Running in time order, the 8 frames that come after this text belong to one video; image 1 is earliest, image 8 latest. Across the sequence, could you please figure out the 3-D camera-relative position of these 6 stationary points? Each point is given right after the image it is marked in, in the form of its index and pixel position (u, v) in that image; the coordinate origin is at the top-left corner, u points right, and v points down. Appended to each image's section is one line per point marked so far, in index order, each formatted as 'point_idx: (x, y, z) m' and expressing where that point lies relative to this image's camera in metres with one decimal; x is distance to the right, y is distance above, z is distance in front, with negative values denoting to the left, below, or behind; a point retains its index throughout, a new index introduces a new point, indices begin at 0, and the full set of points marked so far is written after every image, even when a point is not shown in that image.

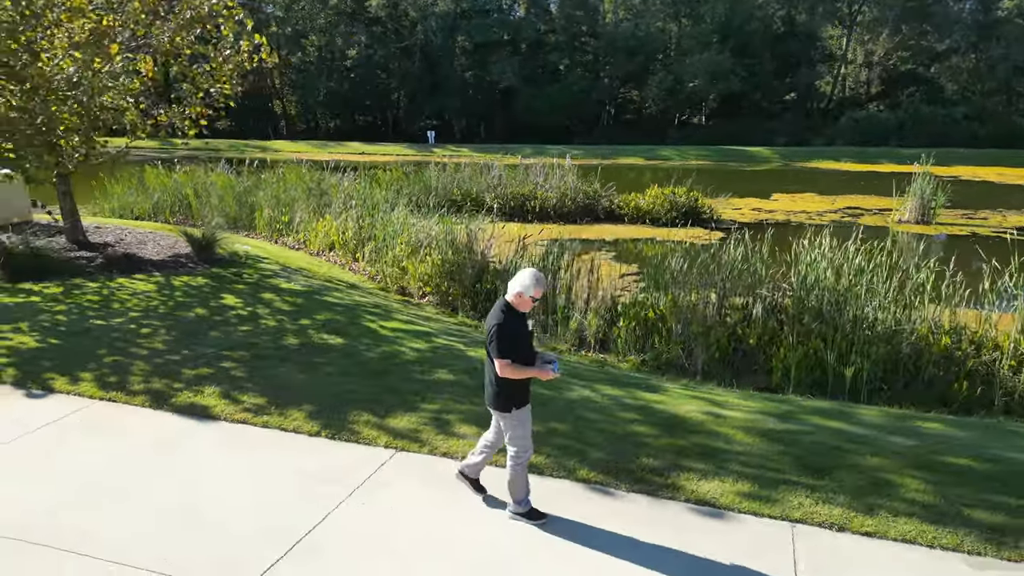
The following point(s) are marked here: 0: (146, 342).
0: (-3.2, -0.5, +6.5) m
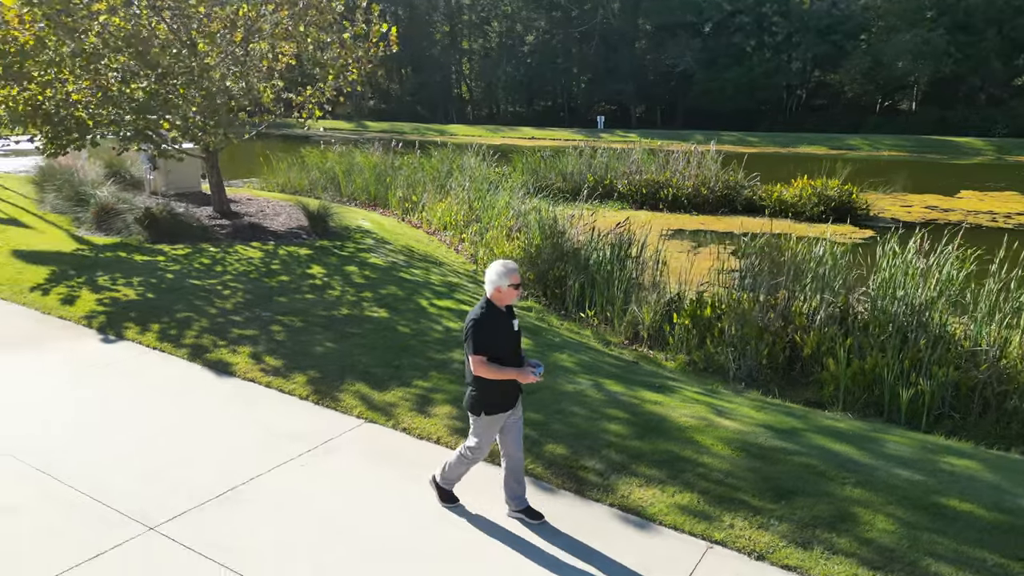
0: (-2.9, -0.1, +7.3) m
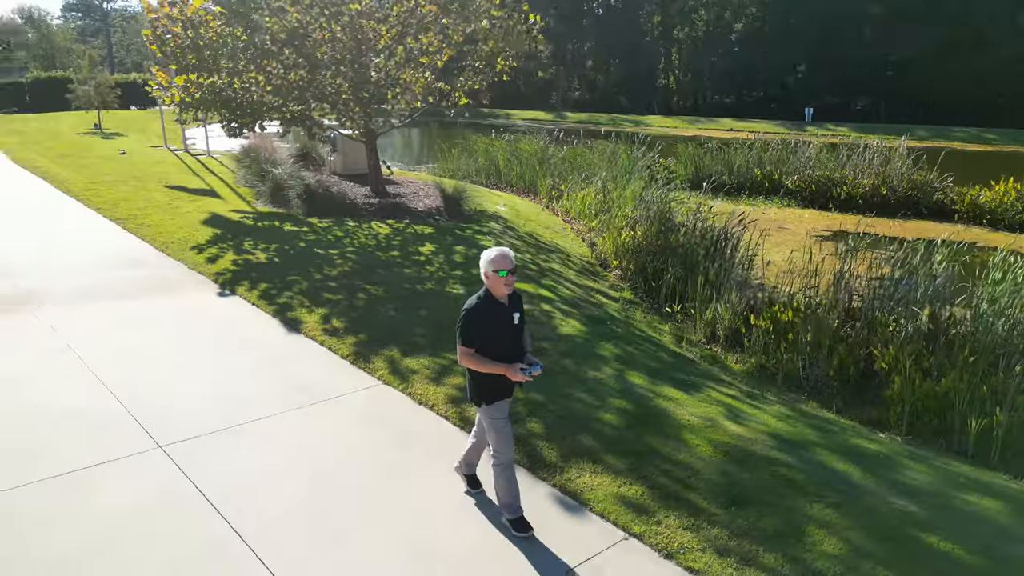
0: (-2.0, +0.2, +8.1) m
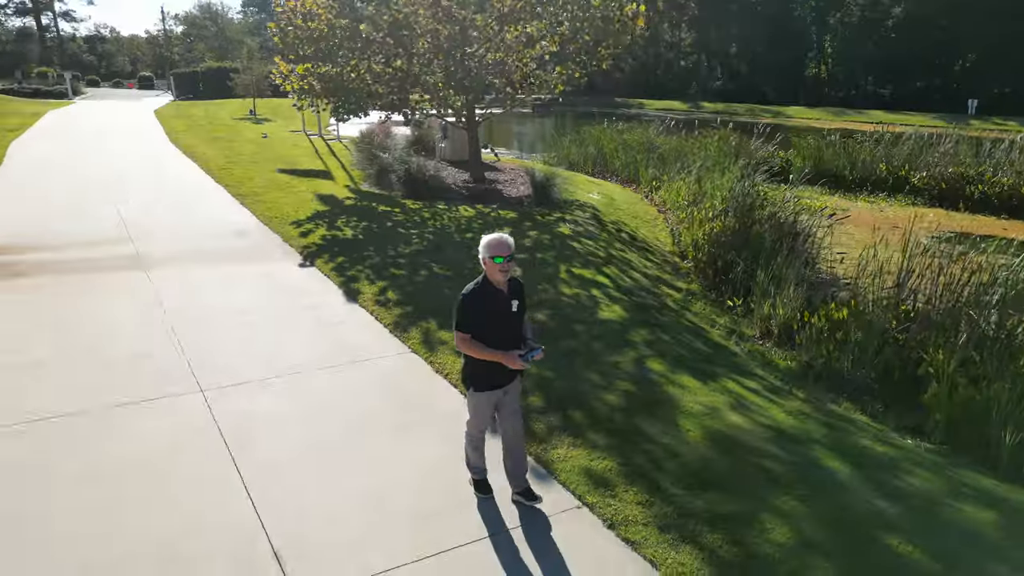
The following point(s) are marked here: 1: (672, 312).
0: (-1.3, +0.5, +8.7) m
1: (+1.6, -0.2, +7.2) m
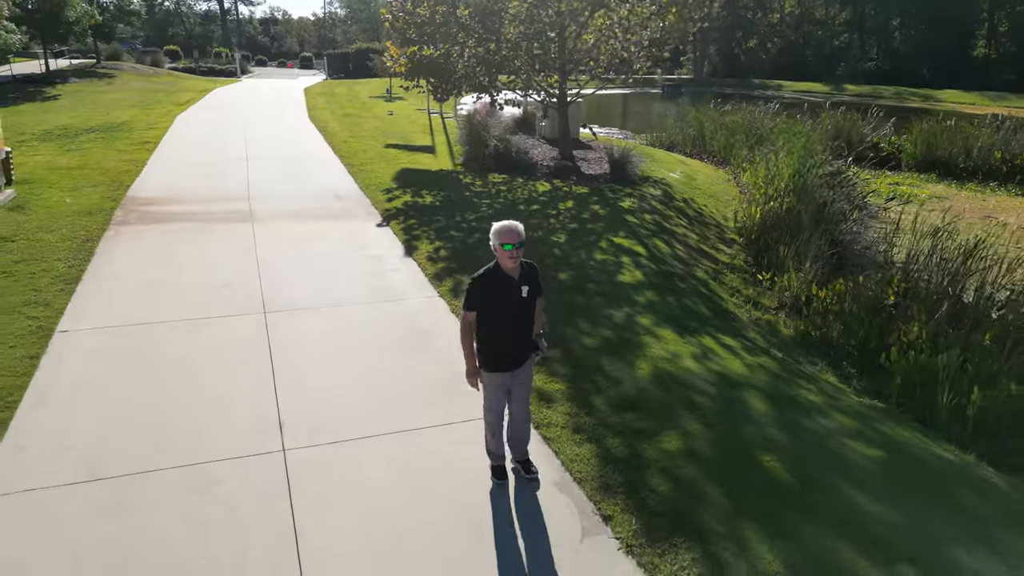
0: (-0.5, +1.0, +9.7) m
1: (+1.9, +0.1, +7.8) m
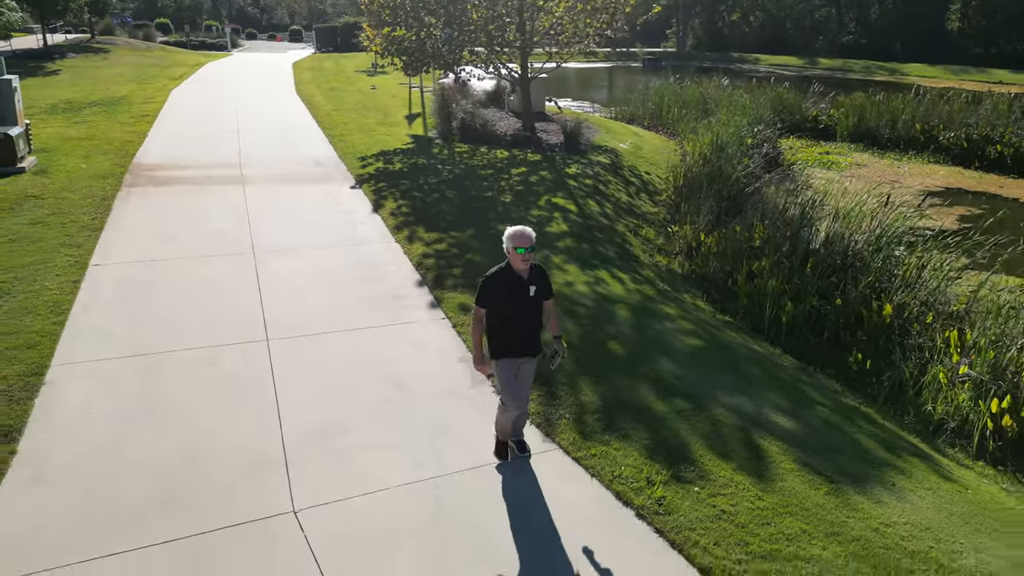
0: (-1.2, +1.7, +11.2) m
1: (+1.3, +0.7, +9.3) m
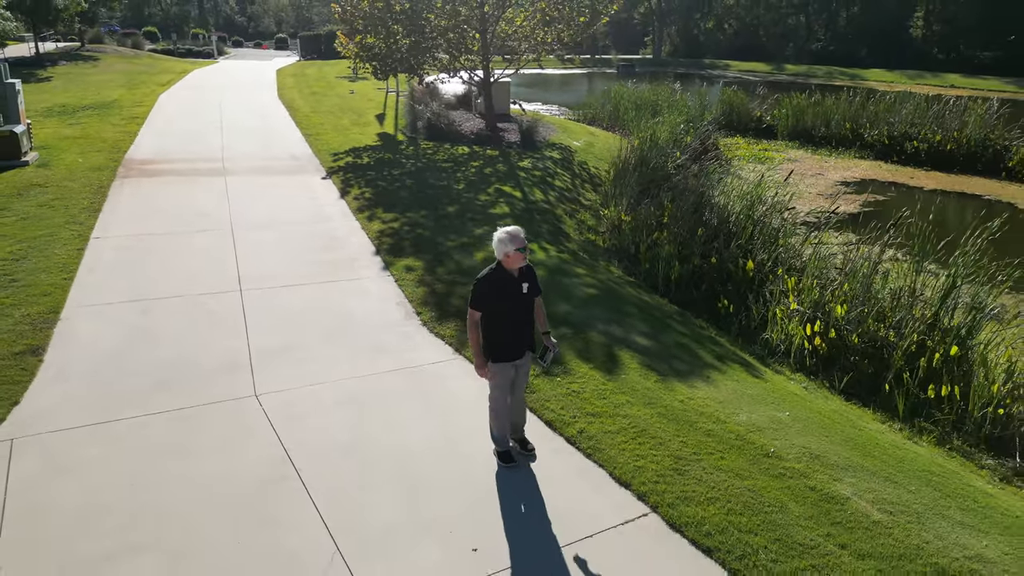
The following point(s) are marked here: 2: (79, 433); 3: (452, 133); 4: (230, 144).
0: (-1.9, +2.0, +12.5) m
1: (+0.6, +1.1, +10.7) m
2: (-2.7, -0.9, +4.6) m
3: (-1.3, +3.3, +15.9) m
4: (-5.4, +2.7, +14.2) m
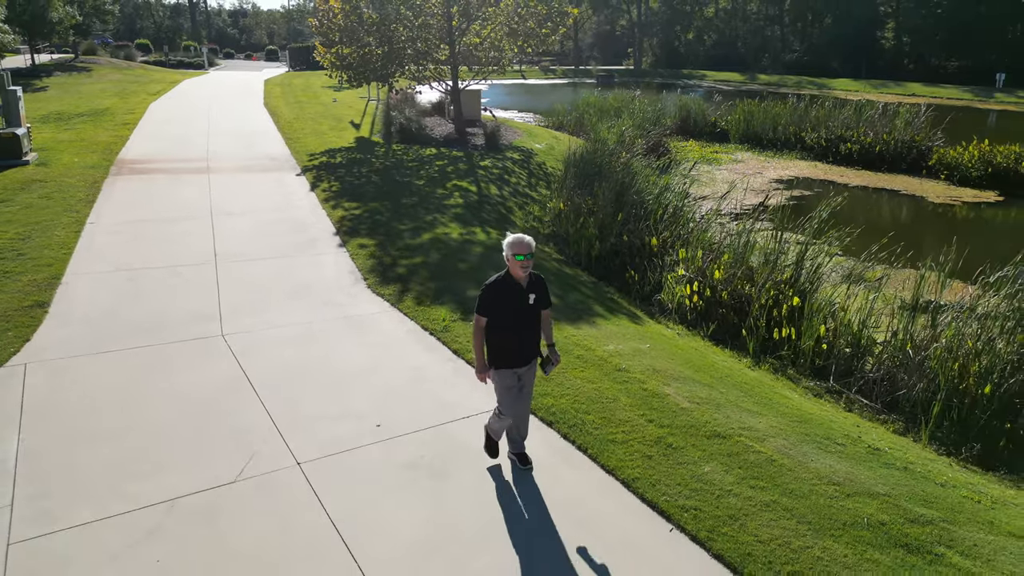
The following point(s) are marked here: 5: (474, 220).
0: (-2.7, +2.2, +13.7) m
1: (-0.2, +1.3, +11.9) m
2: (-3.3, -0.6, +5.7) m
3: (-2.1, +3.5, +17.1) m
4: (-6.2, +2.9, +15.4) m
5: (-0.5, +1.0, +10.6) m
